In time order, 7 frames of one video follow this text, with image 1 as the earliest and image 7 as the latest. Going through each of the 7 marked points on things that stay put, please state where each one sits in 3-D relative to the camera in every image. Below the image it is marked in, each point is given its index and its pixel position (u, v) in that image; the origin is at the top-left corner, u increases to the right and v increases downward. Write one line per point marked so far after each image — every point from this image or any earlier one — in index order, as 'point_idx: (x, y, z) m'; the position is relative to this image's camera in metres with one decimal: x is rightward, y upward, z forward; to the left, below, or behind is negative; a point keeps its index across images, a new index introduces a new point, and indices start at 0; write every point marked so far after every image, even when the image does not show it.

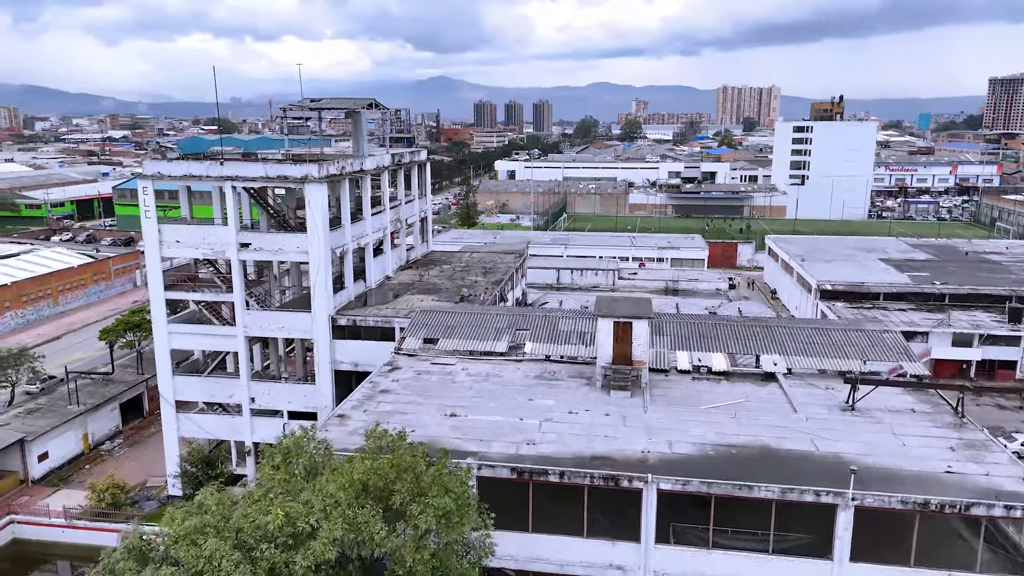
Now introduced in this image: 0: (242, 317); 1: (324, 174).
0: (-7.0, -0.7, +19.2) m
1: (-4.8, +2.9, +18.8) m
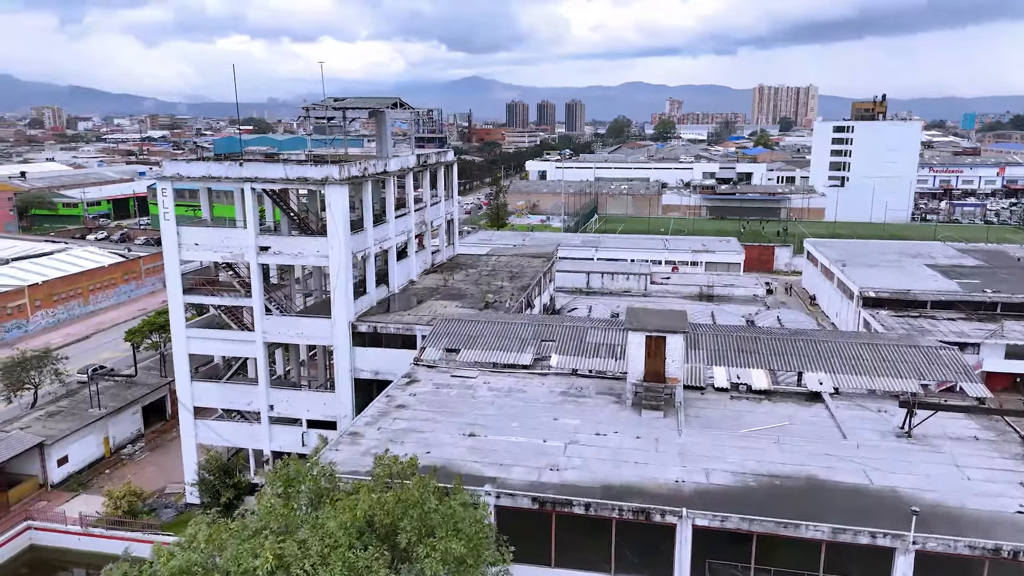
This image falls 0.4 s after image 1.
0: (-6.4, -0.9, +18.7) m
1: (-4.1, +2.8, +18.2) m
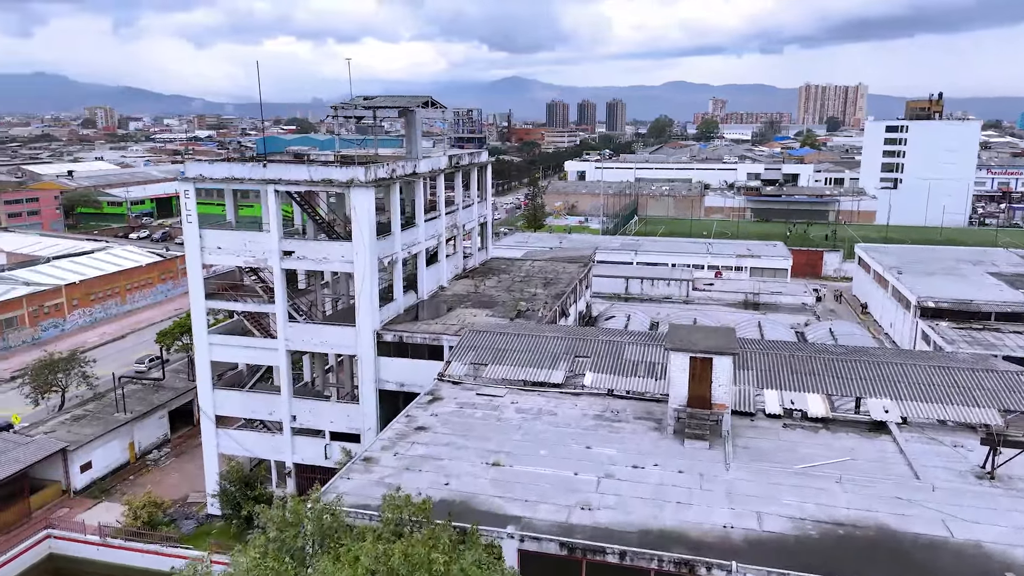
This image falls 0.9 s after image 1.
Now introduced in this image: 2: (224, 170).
0: (-5.6, -1.0, +17.9) m
1: (-3.3, +2.6, +17.3) m
2: (-6.9, +2.8, +17.6) m
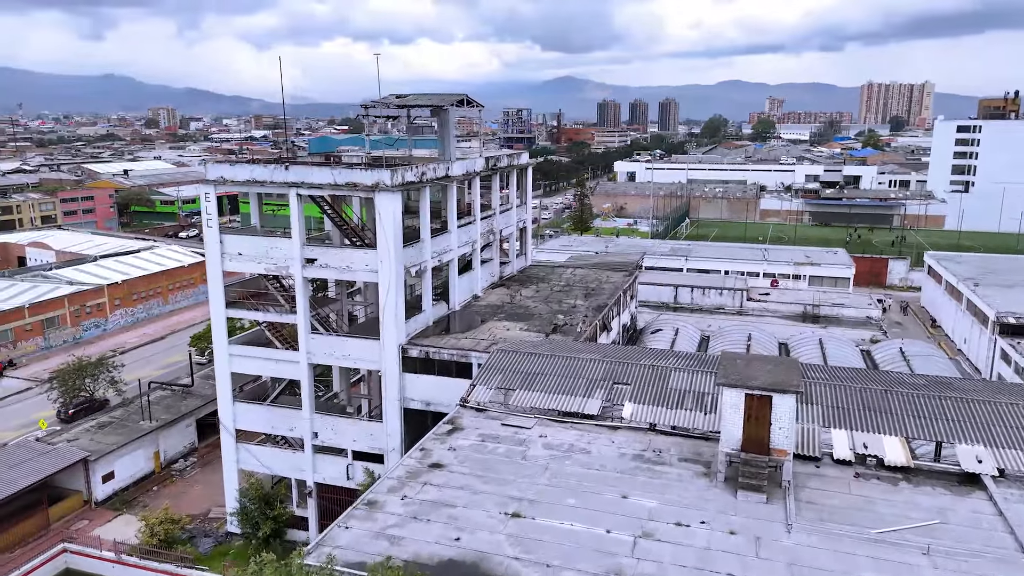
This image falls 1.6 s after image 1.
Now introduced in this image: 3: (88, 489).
0: (-4.7, -1.2, +16.9) m
1: (-2.5, +2.4, +16.1) m
2: (-6.0, +2.6, +16.7) m
3: (-11.3, -5.4, +19.6) m
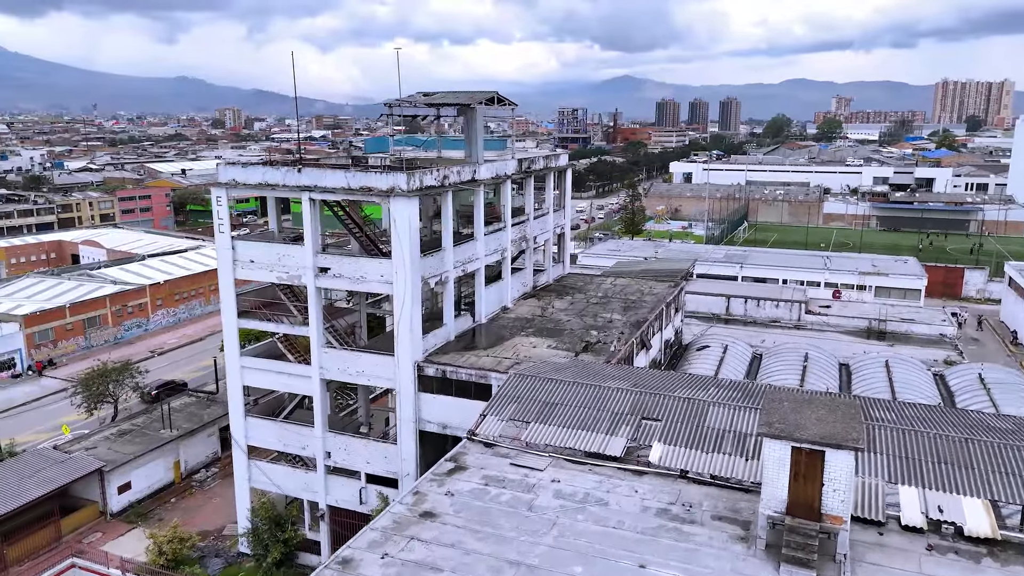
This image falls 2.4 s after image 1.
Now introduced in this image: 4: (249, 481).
0: (-4.2, -1.4, +15.8) m
1: (-1.9, +2.1, +14.9) m
2: (-5.4, +2.4, +15.7) m
3: (-10.6, -5.5, +19.1) m
4: (-6.1, -4.5, +17.2) m
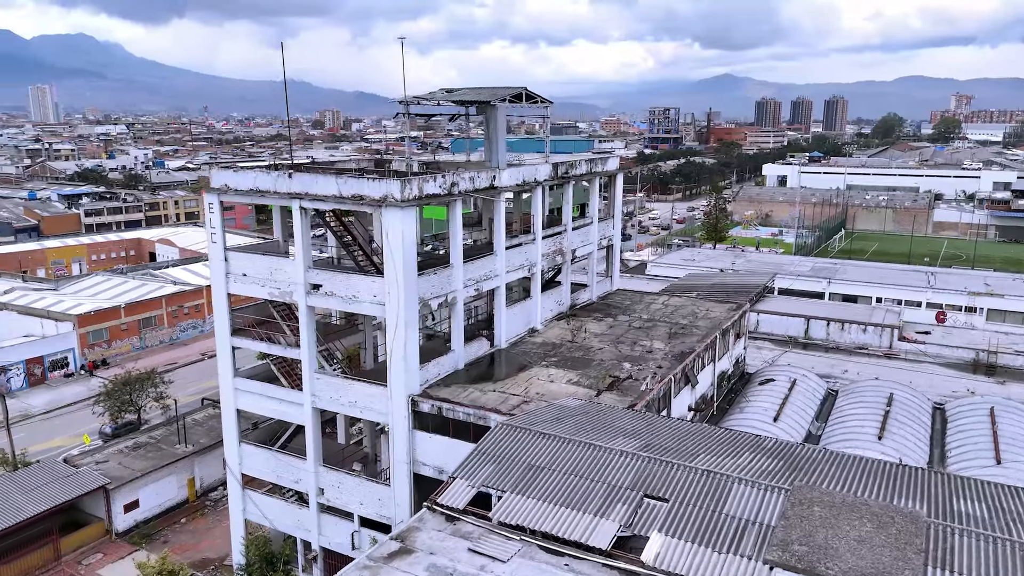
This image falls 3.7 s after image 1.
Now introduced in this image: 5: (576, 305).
0: (-3.9, -1.8, +14.2) m
1: (-1.7, +1.7, +13.0) m
2: (-5.1, +2.1, +14.2) m
3: (-10.0, -5.7, +18.2) m
4: (-5.8, -4.8, +15.8) m
5: (+1.7, -0.4, +19.2) m
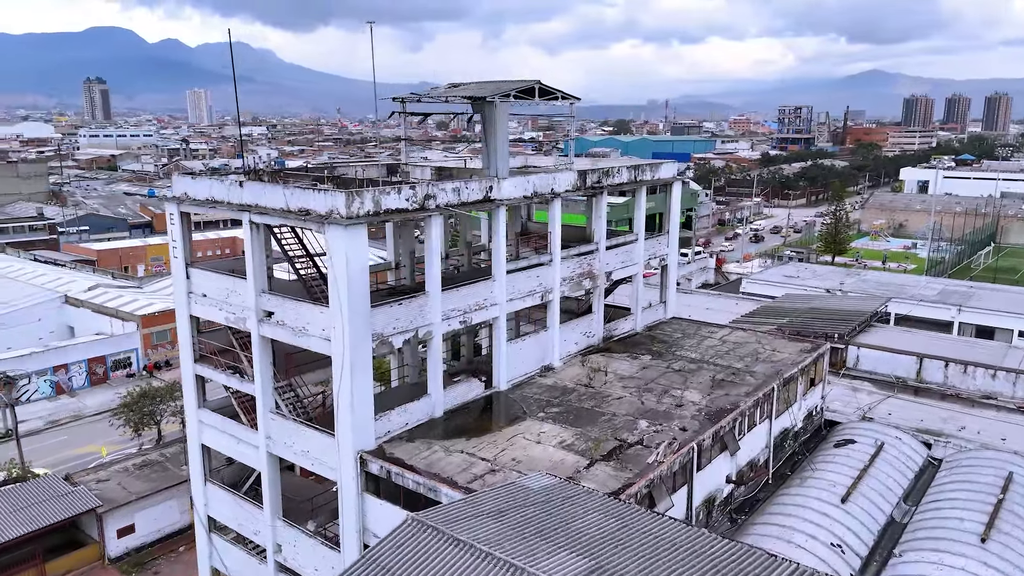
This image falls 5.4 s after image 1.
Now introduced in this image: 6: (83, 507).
0: (-4.2, -2.2, +12.3) m
1: (-2.0, +1.2, +10.7) m
2: (-5.2, +1.7, +12.5) m
3: (-9.6, -5.9, +17.2) m
4: (-5.8, -5.2, +14.2) m
5: (+2.2, -1.1, +16.2) m
6: (-9.8, -5.0, +16.8) m
